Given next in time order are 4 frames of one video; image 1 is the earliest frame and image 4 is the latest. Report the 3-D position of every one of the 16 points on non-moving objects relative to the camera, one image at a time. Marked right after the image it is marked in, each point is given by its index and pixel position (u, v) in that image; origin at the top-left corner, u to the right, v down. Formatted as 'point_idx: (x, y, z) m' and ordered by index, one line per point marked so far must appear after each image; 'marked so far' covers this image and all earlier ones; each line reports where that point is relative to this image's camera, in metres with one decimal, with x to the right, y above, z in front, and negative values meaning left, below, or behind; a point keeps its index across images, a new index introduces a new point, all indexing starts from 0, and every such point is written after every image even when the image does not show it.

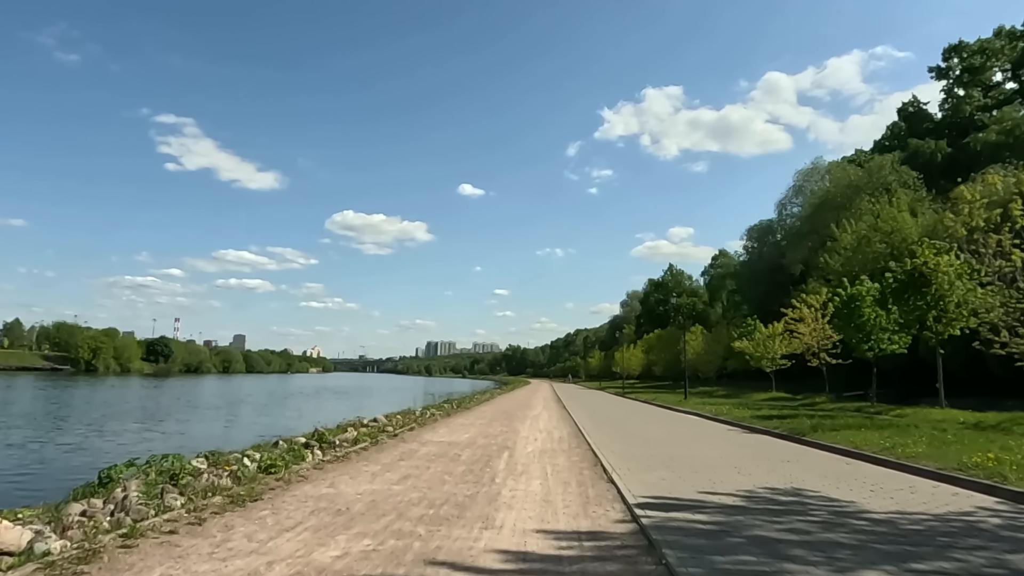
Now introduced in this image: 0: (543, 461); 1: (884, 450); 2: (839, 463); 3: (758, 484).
0: (+0.5, -2.9, +12.3) m
1: (+7.5, -3.3, +14.6) m
2: (+5.8, -3.1, +12.9) m
3: (+3.3, -2.7, +9.8) m
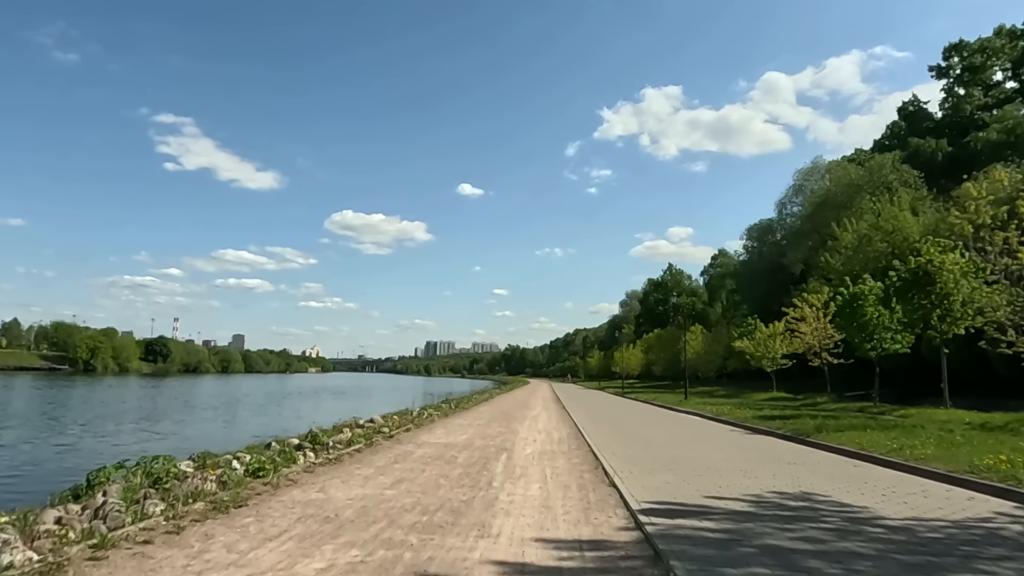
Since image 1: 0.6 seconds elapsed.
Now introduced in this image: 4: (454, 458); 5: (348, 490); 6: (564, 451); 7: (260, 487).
0: (+0.5, -2.9, +11.9) m
1: (+7.5, -3.2, +14.3) m
2: (+5.8, -3.0, +12.5) m
3: (+3.3, -2.6, +9.5) m
4: (-1.0, -2.9, +12.2) m
5: (-1.9, -2.4, +8.5) m
6: (+1.0, -3.1, +13.7) m
7: (-2.9, -2.3, +8.4) m
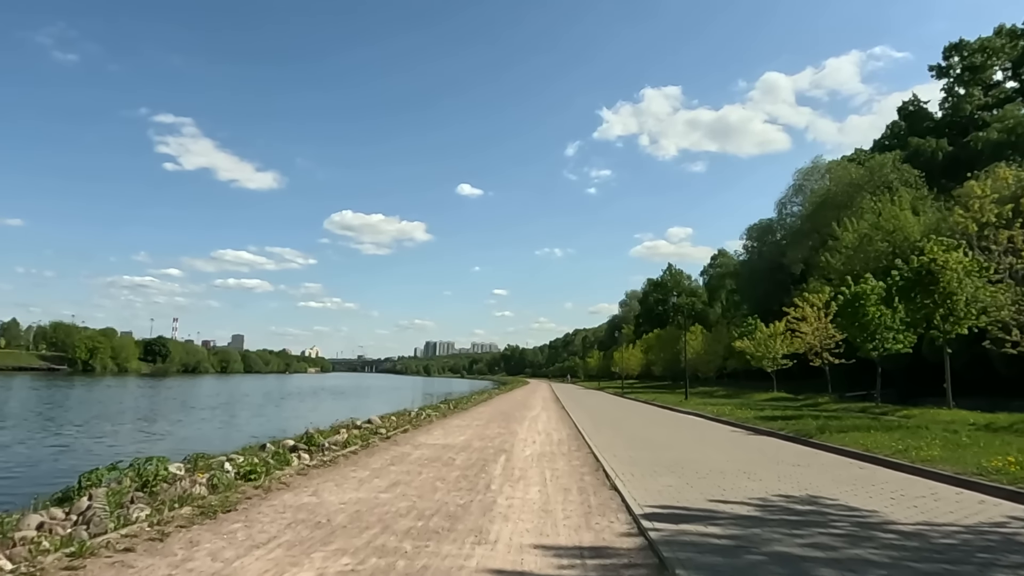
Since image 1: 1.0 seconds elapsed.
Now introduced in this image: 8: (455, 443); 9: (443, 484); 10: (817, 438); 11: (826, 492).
0: (+0.5, -2.8, +11.6) m
1: (+7.5, -3.2, +14.0) m
2: (+5.7, -3.0, +12.3) m
3: (+3.3, -2.6, +9.2) m
4: (-1.0, -2.8, +11.9) m
5: (-1.9, -2.3, +8.3) m
6: (+1.0, -3.1, +13.5) m
7: (-2.9, -2.3, +8.2) m
8: (-1.2, -3.2, +14.8) m
9: (-0.9, -2.5, +9.3) m
10: (+7.3, -3.6, +17.4) m
11: (+4.0, -2.6, +9.2) m
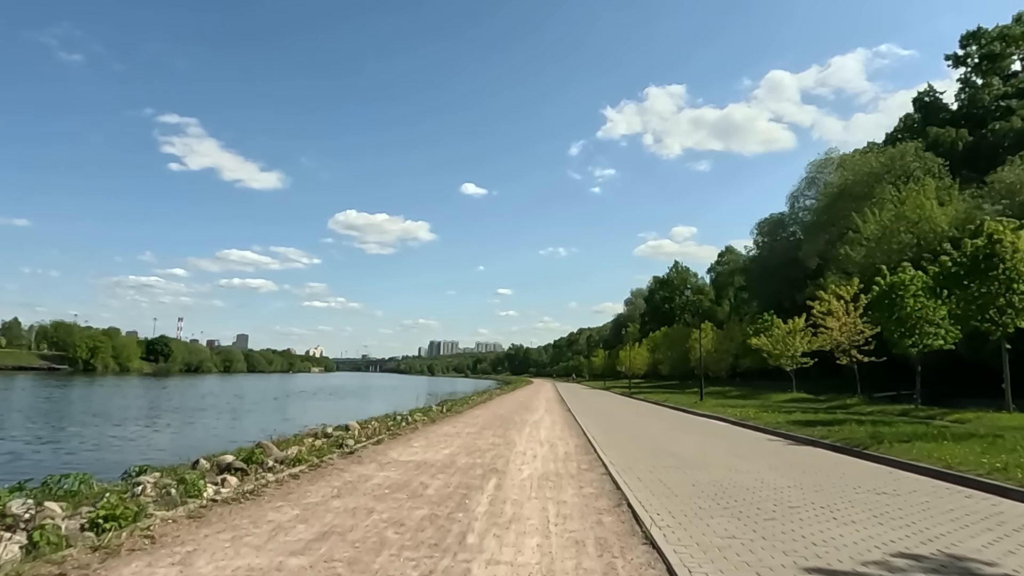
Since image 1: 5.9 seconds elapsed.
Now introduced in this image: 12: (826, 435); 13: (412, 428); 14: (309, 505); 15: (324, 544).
0: (+0.4, -2.5, +8.6) m
1: (+7.4, -2.8, +11.0) m
2: (+5.6, -2.6, +9.2) m
3: (+3.2, -2.2, +6.2) m
4: (-1.1, -2.4, +8.9) m
5: (-2.1, -2.0, +5.3) m
6: (+0.9, -2.7, +10.5) m
7: (-3.0, -1.9, +5.2) m
8: (-1.2, -2.8, +11.9) m
9: (-1.0, -2.1, +6.3) m
10: (+7.2, -3.2, +14.3) m
11: (+3.9, -2.2, +6.2) m
12: (+7.6, -3.6, +17.5) m
13: (-2.6, -3.7, +19.3) m
14: (-2.1, -2.2, +7.5) m
15: (-1.5, -2.1, +6.0) m
